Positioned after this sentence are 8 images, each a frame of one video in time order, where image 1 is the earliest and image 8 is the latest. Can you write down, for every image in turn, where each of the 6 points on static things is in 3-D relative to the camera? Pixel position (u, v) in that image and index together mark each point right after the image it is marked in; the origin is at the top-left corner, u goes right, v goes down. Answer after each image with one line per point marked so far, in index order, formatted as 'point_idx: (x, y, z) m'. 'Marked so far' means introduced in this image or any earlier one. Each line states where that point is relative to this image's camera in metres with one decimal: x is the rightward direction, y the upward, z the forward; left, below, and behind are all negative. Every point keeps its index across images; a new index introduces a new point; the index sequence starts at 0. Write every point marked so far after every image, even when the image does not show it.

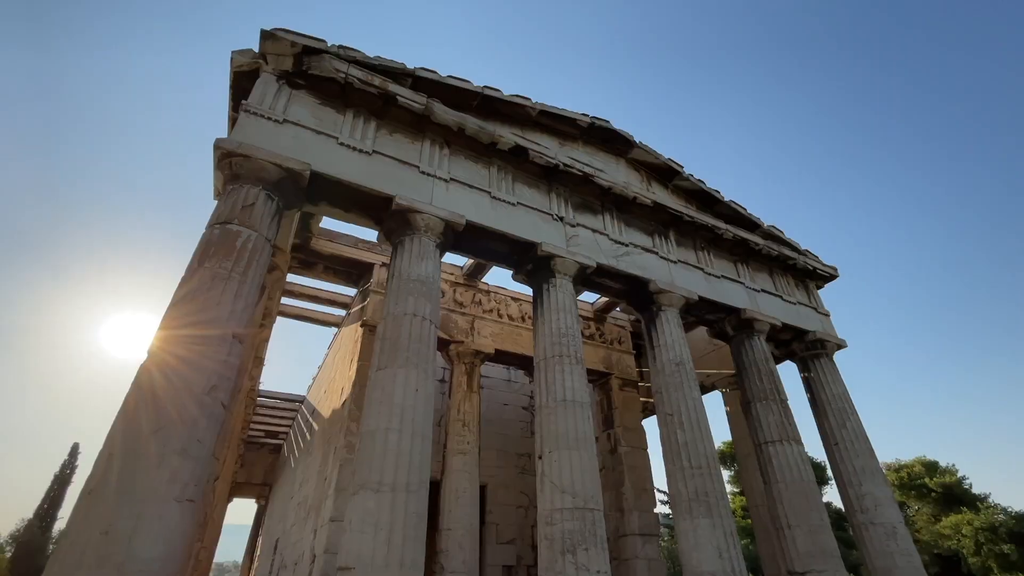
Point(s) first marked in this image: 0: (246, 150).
0: (-4.3, +2.2, +8.0) m
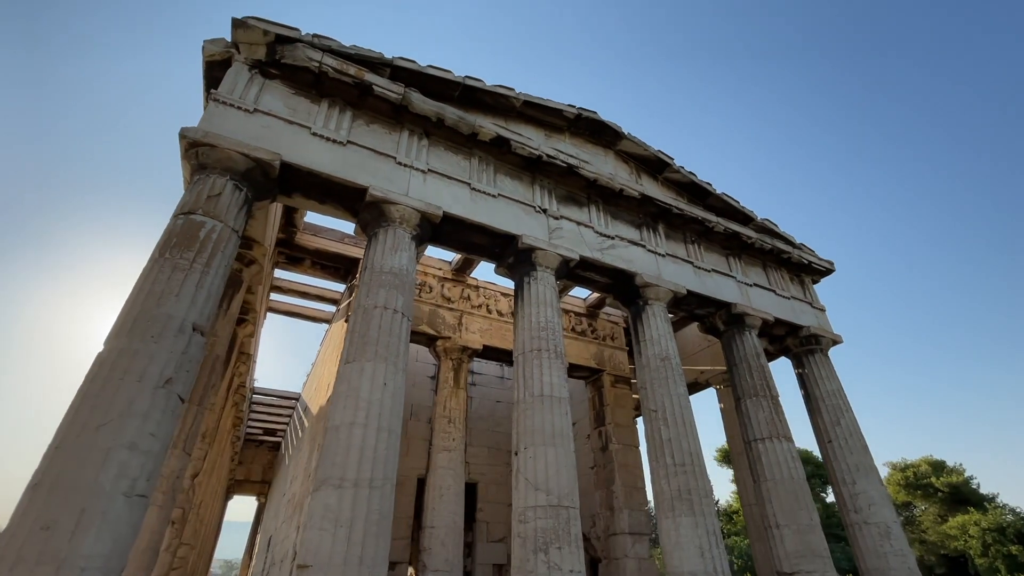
0: (-4.7, +2.3, +7.8) m
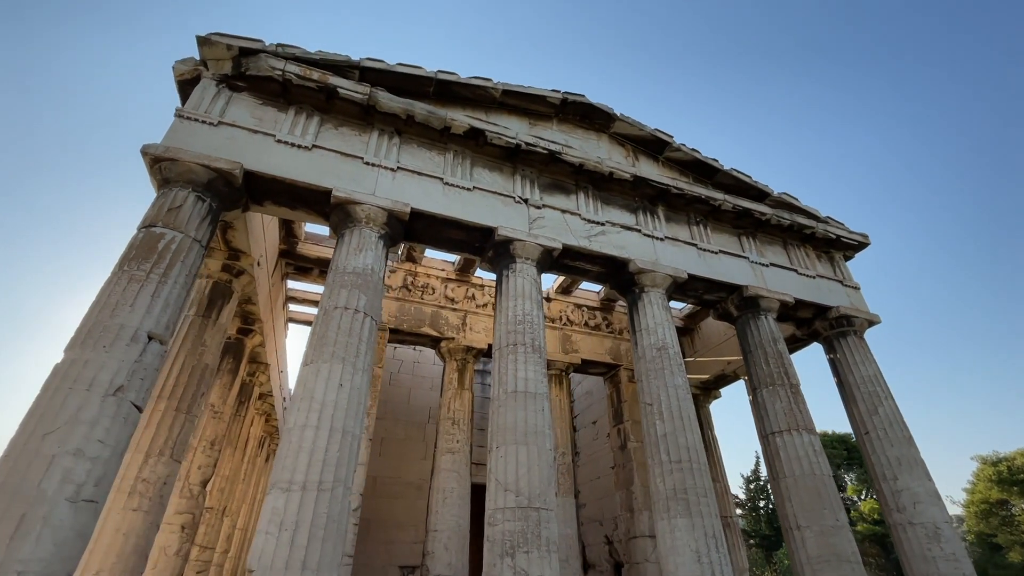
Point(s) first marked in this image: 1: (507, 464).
0: (-5.5, +2.2, +8.1) m
1: (-0.1, -2.8, +7.8) m
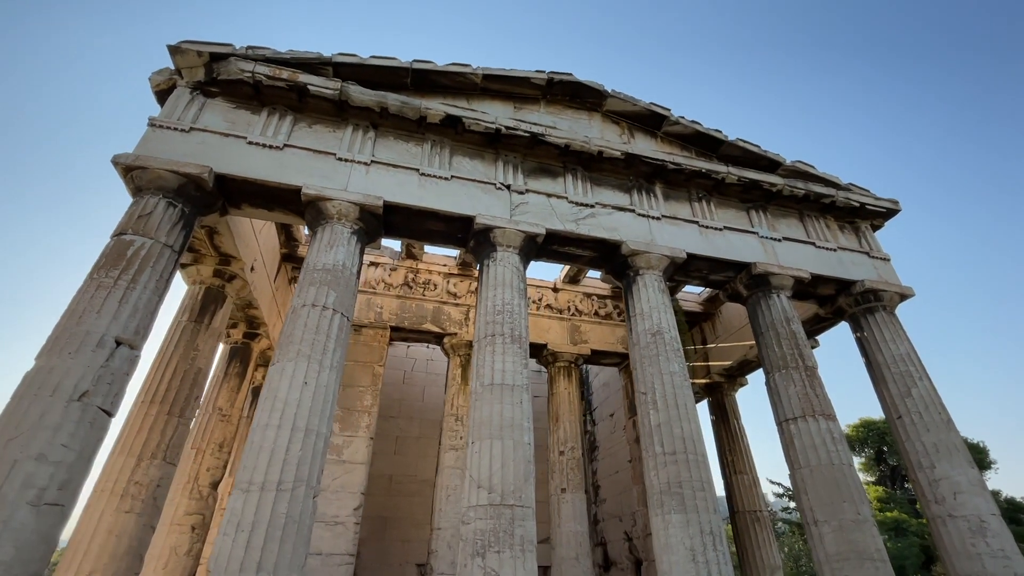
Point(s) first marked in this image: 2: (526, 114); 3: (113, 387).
0: (-6.1, +2.1, +8.2) m
1: (-0.5, -2.6, +7.5) m
2: (+0.3, +4.0, +11.5) m
3: (-5.5, -1.4, +6.9) m
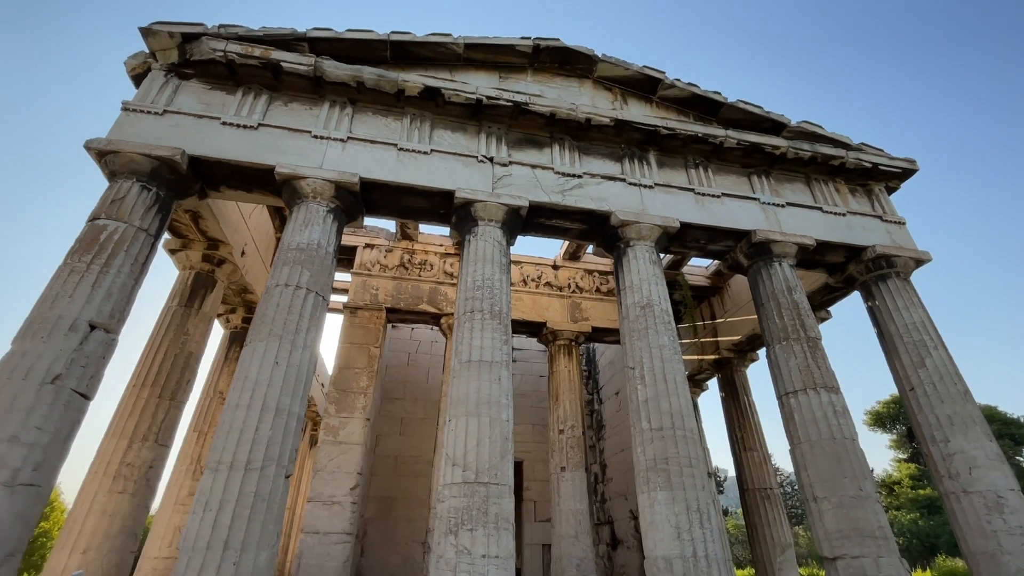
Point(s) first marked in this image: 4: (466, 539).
0: (-6.5, +2.3, +8.2) m
1: (-0.8, -2.2, +7.3) m
2: (0.0, +4.5, +11.1) m
3: (-5.9, -1.1, +7.0) m
4: (-0.6, -3.3, +6.6) m
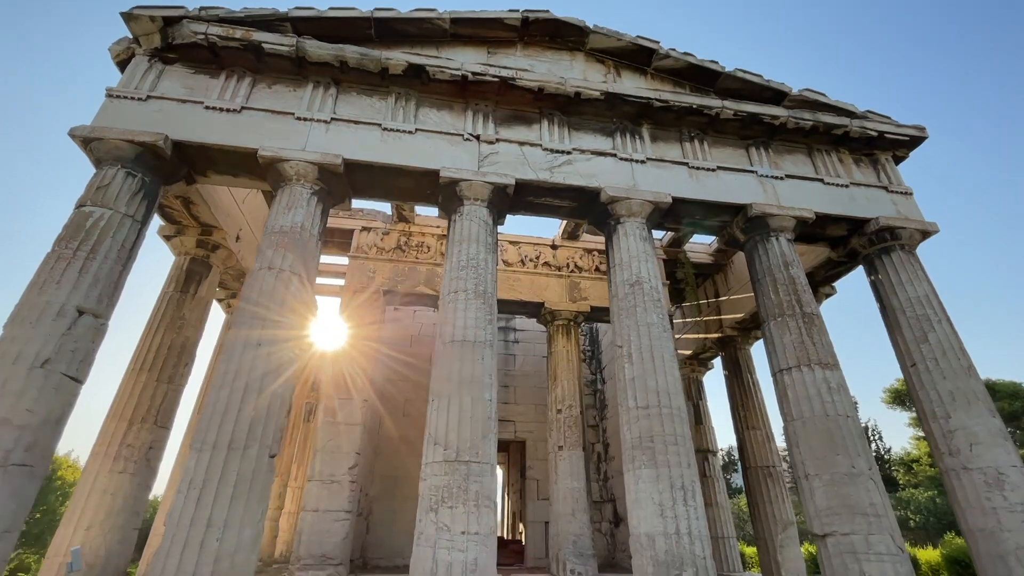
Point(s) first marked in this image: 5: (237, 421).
0: (-6.8, +2.6, +8.2) m
1: (-1.1, -1.9, +7.3) m
2: (-0.3, +5.0, +10.9) m
3: (-6.2, -0.9, +7.1) m
4: (-0.9, -3.0, +6.6) m
5: (-3.7, -1.8, +6.8) m
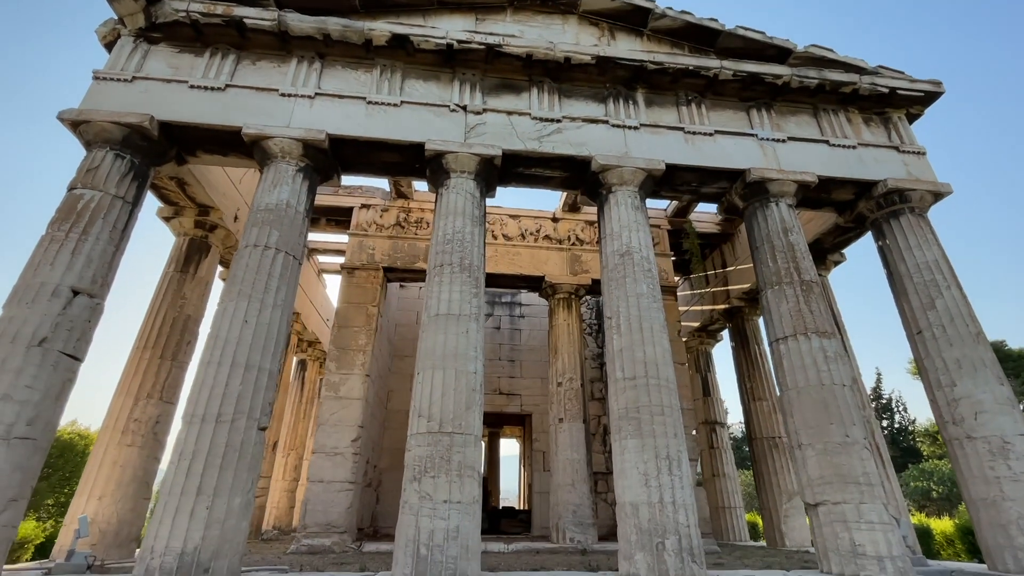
0: (-7.1, +2.9, +8.3) m
1: (-1.3, -1.5, +7.4) m
2: (-0.5, +5.5, +10.6) m
3: (-6.5, -0.7, +7.4) m
4: (-1.1, -2.7, +6.7) m
5: (-4.0, -1.5, +7.0) m
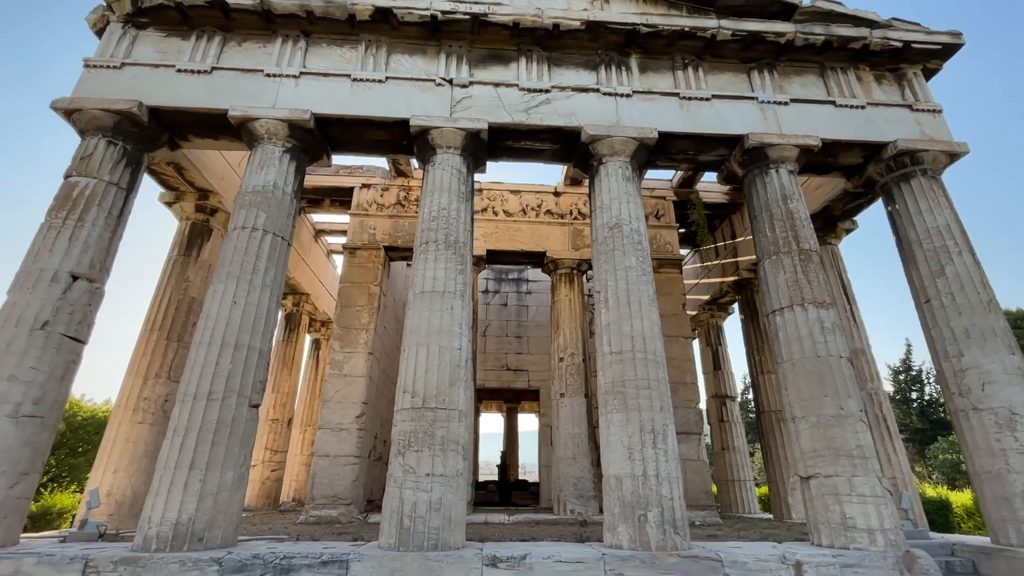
0: (-7.4, +3.1, +8.5) m
1: (-1.5, -1.2, +7.5) m
2: (-0.7, +6.0, +10.3) m
3: (-6.7, -0.4, +7.7) m
4: (-1.4, -2.4, +6.9) m
5: (-4.2, -1.2, +7.2) m
